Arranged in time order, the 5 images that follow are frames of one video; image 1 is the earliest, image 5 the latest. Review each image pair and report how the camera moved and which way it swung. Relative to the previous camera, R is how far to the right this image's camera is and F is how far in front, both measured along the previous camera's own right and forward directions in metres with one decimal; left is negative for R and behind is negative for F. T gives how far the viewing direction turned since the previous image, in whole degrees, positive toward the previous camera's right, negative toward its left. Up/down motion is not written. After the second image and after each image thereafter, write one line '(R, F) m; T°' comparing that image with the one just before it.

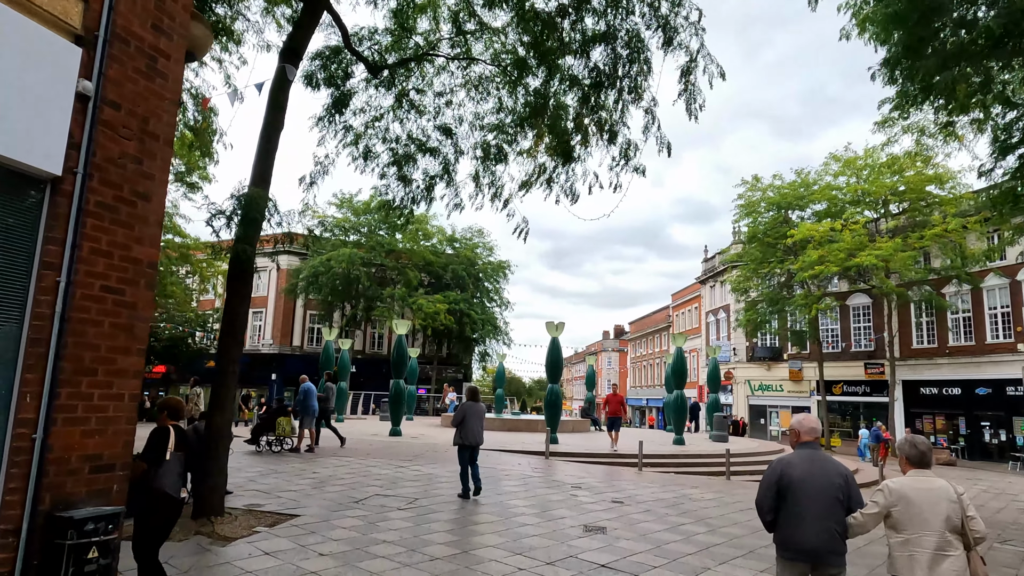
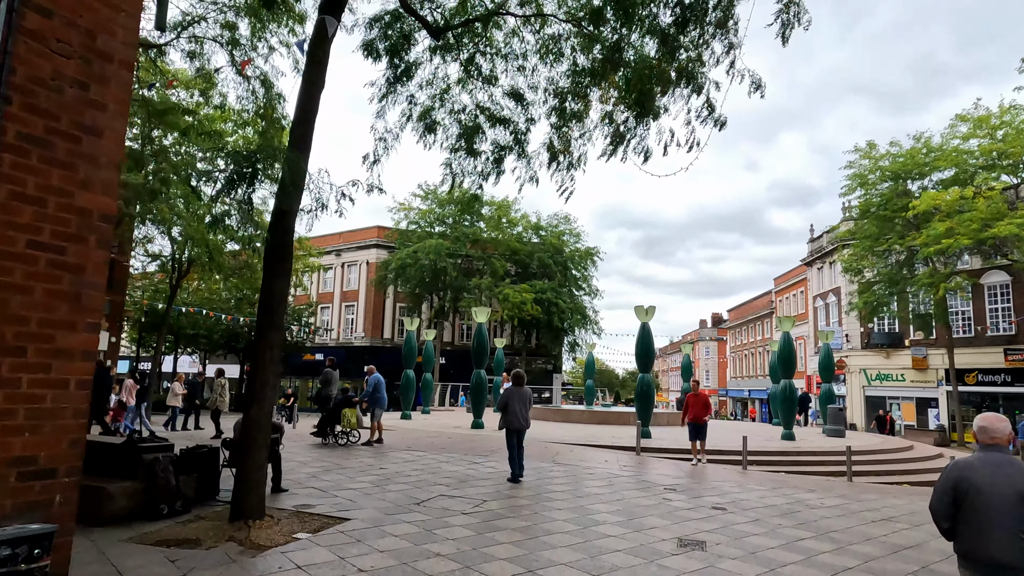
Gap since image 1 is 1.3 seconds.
(+0.2, +1.0) m; -8°
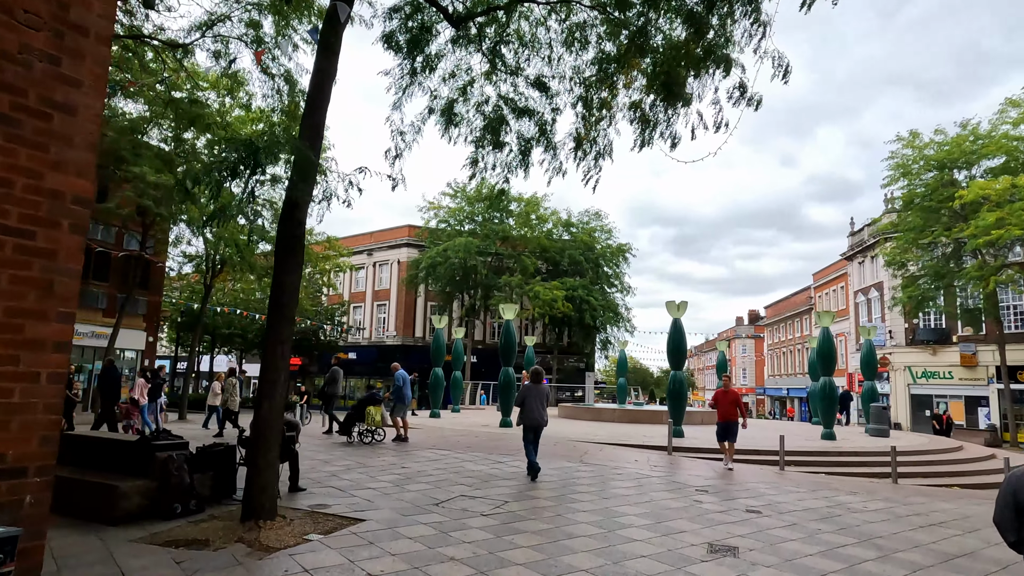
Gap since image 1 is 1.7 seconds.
(+0.1, +0.3) m; -3°
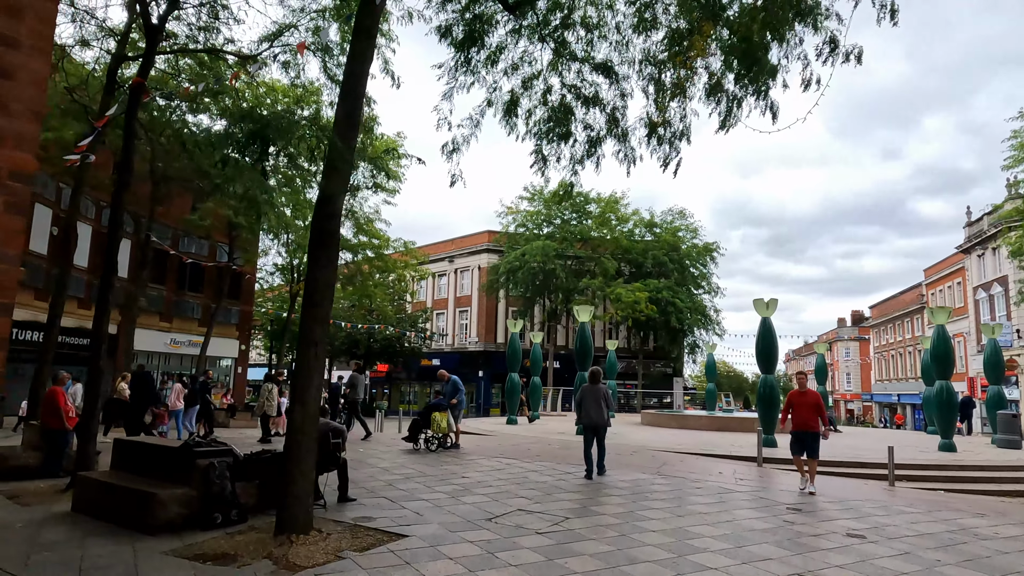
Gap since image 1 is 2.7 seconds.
(+0.3, +0.6) m; -7°
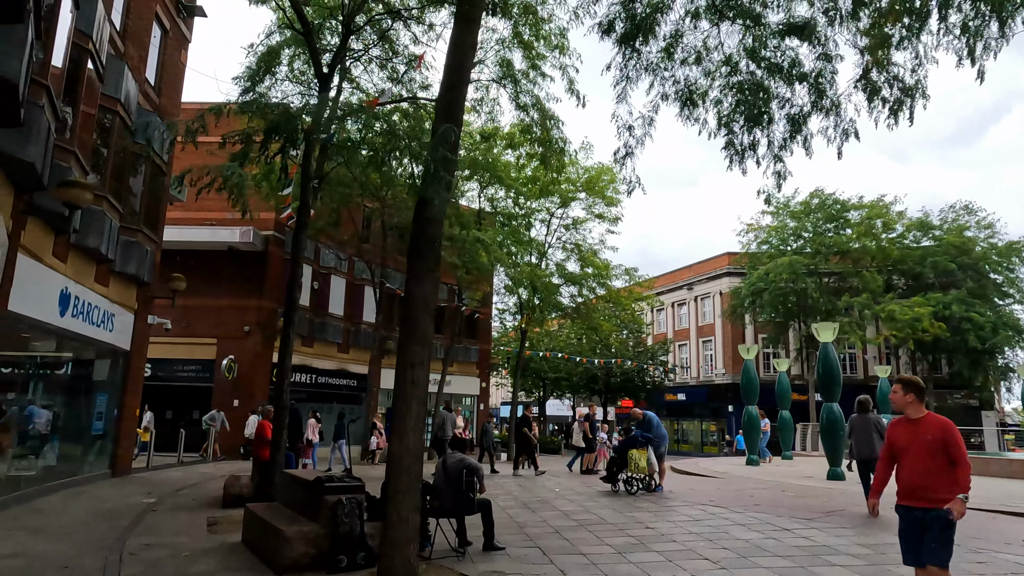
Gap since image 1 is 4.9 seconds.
(+0.8, +1.2) m; -22°
